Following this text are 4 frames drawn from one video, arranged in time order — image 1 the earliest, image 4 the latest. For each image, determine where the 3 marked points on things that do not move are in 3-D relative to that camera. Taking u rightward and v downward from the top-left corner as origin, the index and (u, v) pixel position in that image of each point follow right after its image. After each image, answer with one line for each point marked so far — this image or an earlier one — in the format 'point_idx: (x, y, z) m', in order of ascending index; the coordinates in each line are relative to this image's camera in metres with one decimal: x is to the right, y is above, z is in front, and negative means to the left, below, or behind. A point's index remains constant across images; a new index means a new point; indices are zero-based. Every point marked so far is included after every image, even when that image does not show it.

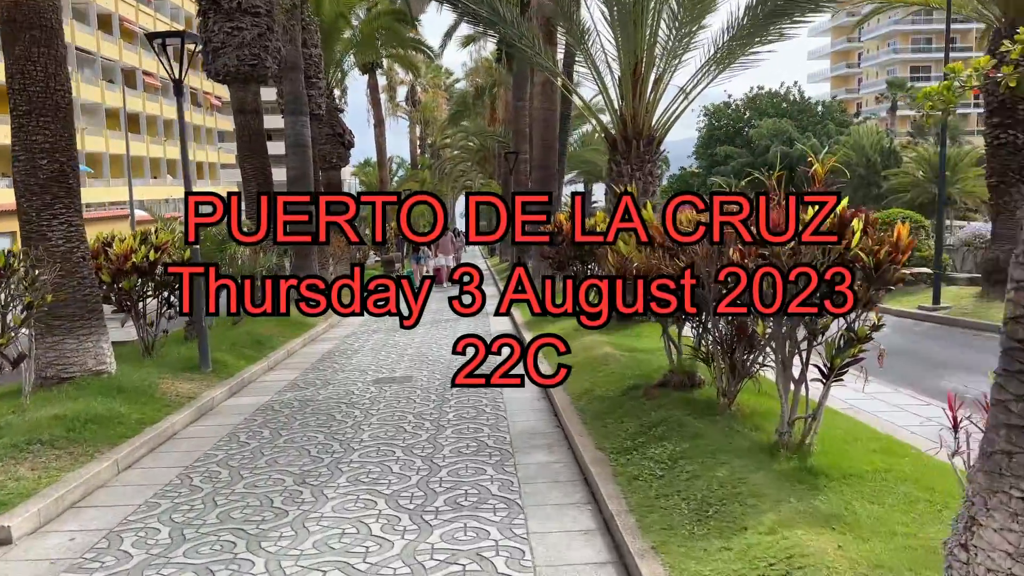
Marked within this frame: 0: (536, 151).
0: (+0.5, +3.1, +17.6) m
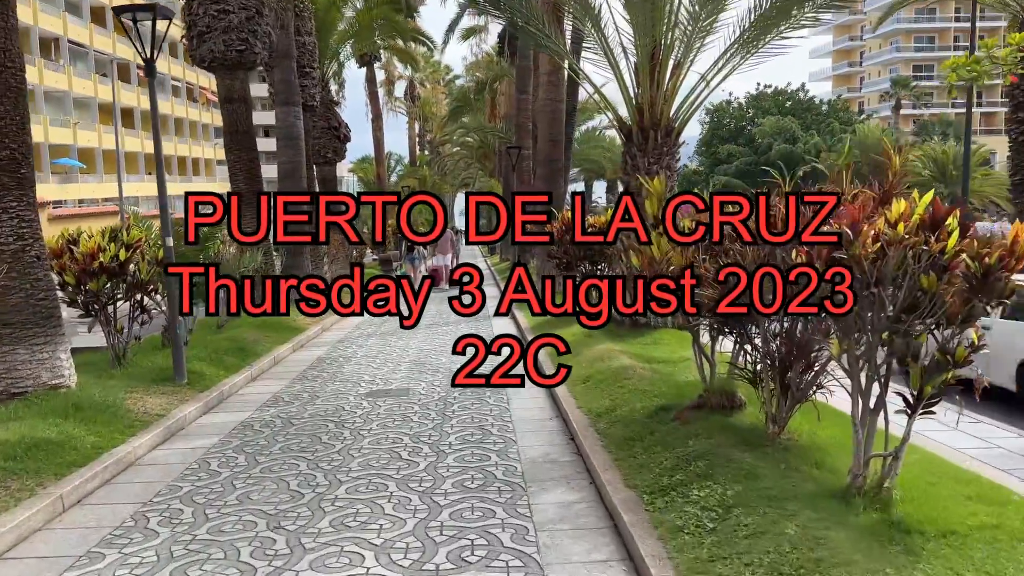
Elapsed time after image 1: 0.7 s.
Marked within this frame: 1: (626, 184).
0: (+0.6, +3.0, +16.7) m
1: (+1.6, +1.4, +10.9) m
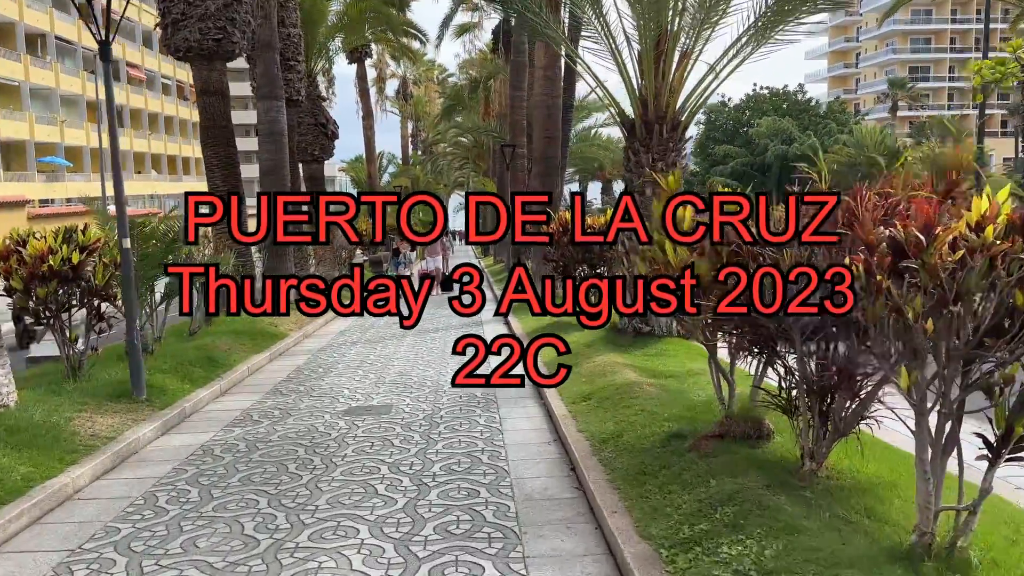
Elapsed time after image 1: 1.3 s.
0: (+0.5, +2.9, +15.9) m
1: (+1.5, +1.3, +10.1) m
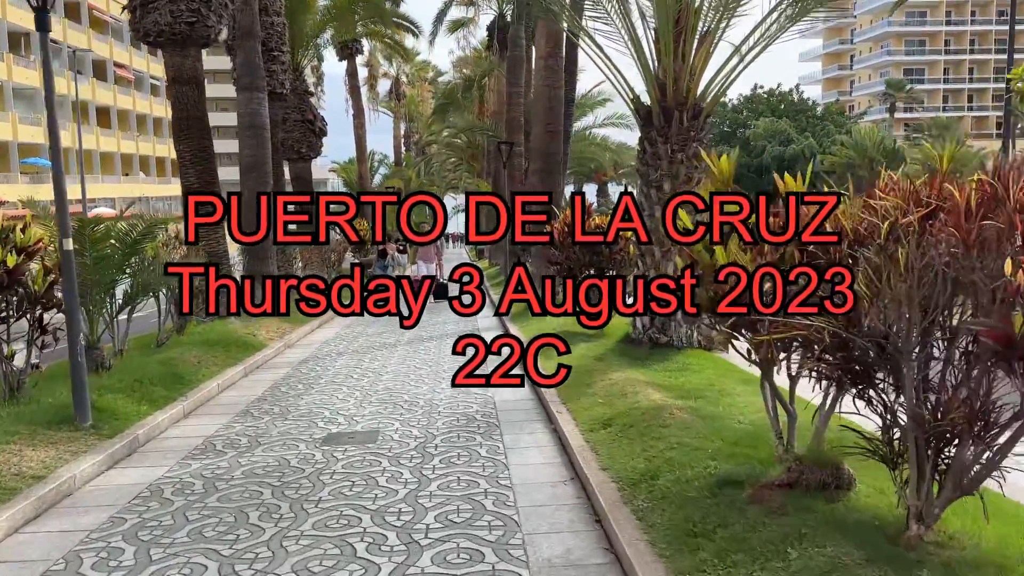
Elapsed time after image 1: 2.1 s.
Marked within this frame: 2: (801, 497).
0: (+0.5, +2.8, +14.9) m
1: (+1.5, +1.3, +9.1) m
2: (+1.5, -1.1, +4.0) m
